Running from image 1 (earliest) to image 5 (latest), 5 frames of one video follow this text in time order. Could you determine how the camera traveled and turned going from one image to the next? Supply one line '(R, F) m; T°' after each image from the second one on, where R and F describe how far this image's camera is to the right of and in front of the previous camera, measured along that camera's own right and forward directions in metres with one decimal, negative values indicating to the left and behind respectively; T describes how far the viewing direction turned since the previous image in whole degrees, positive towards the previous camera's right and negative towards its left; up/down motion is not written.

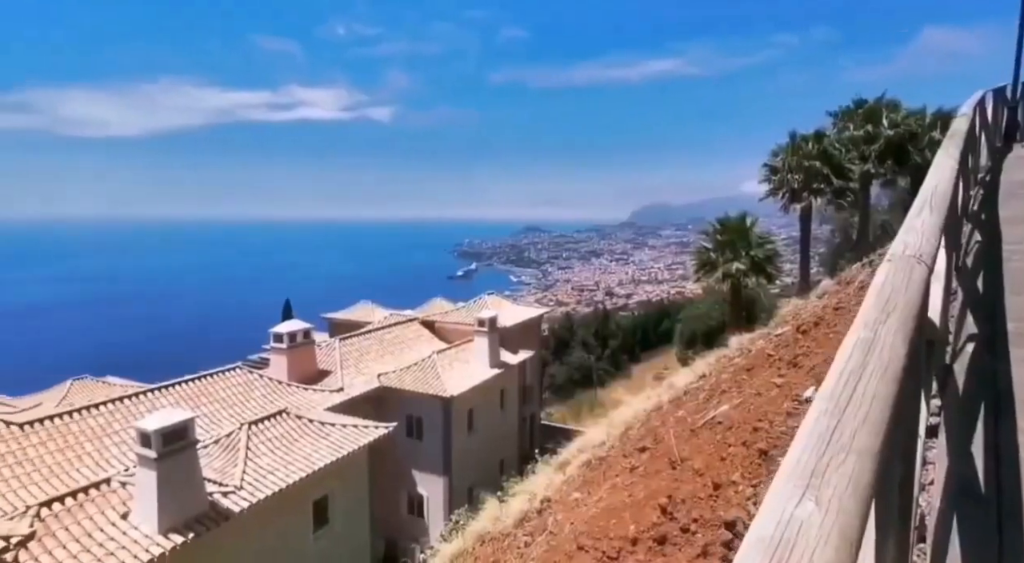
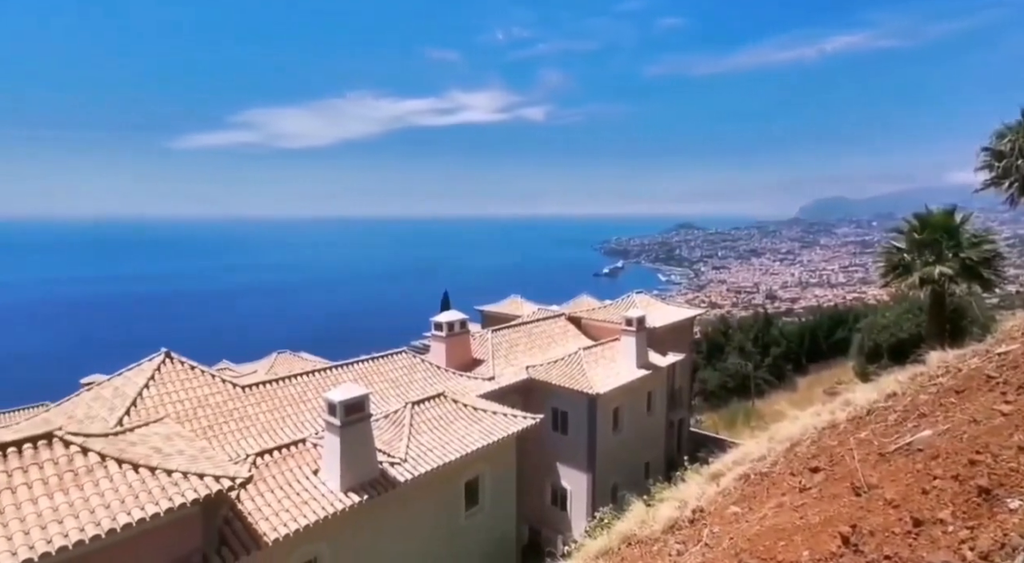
(-0.1, +0.1) m; -12°
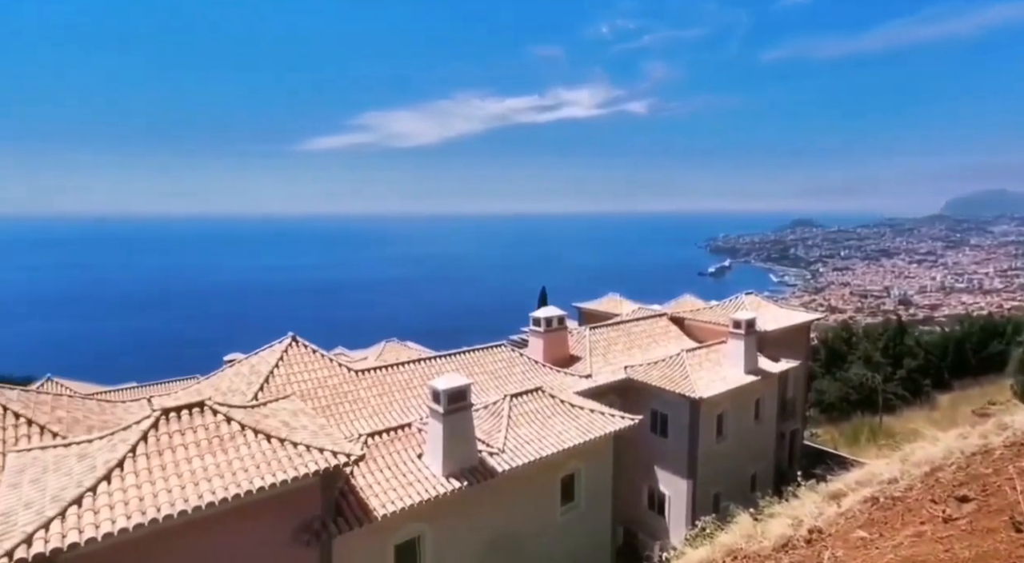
(0.0, +0.2) m; -8°
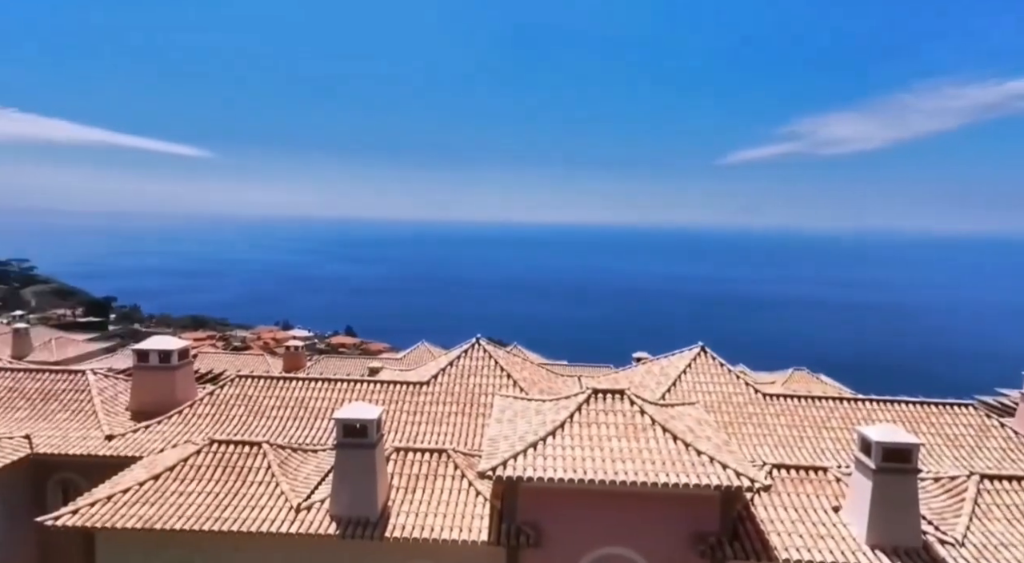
(-1.7, +3.6) m; -34°
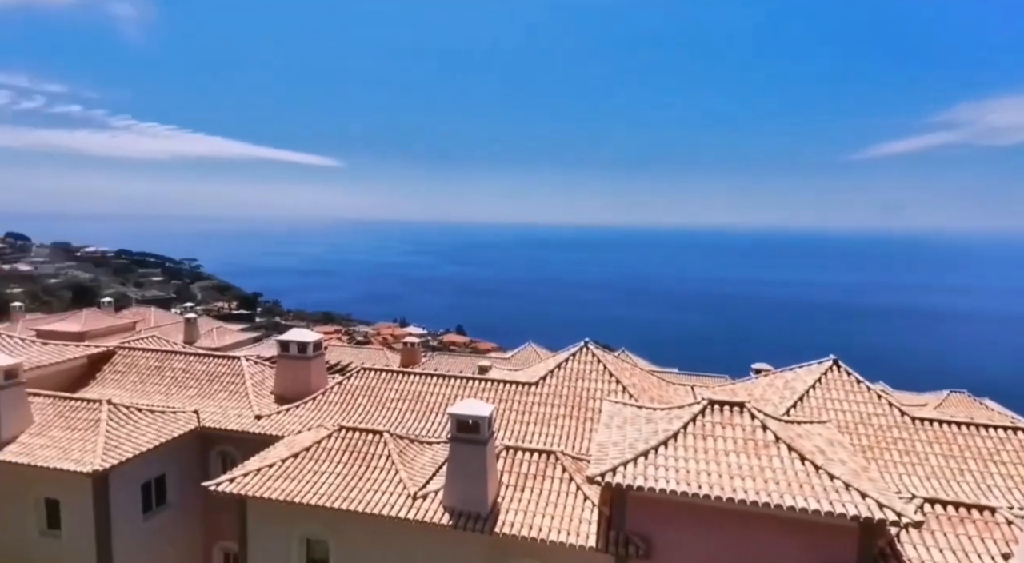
(-0.1, +4.1) m; -10°
